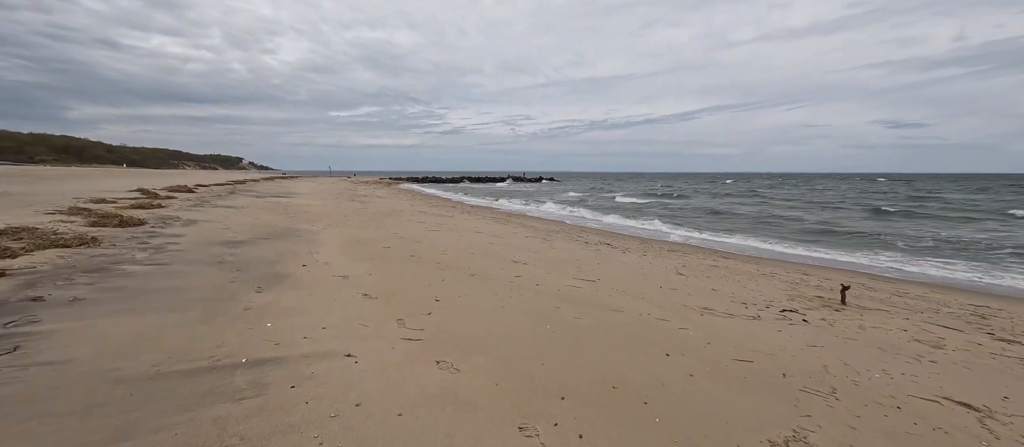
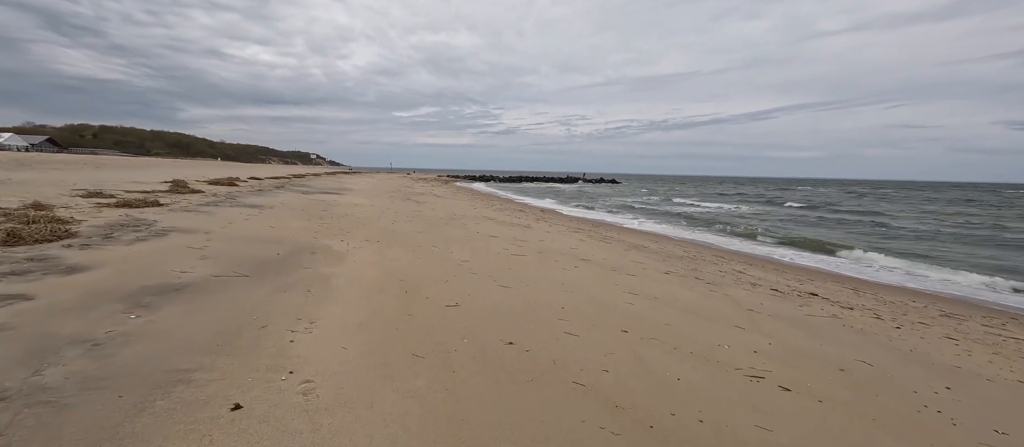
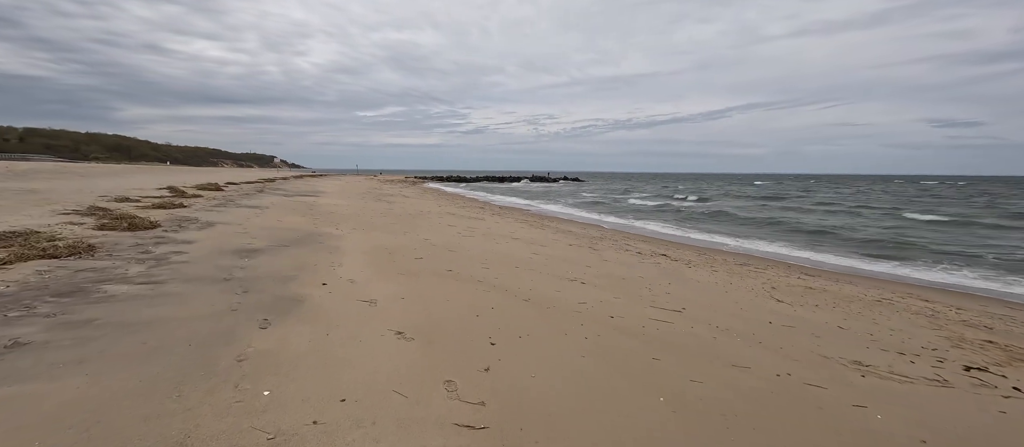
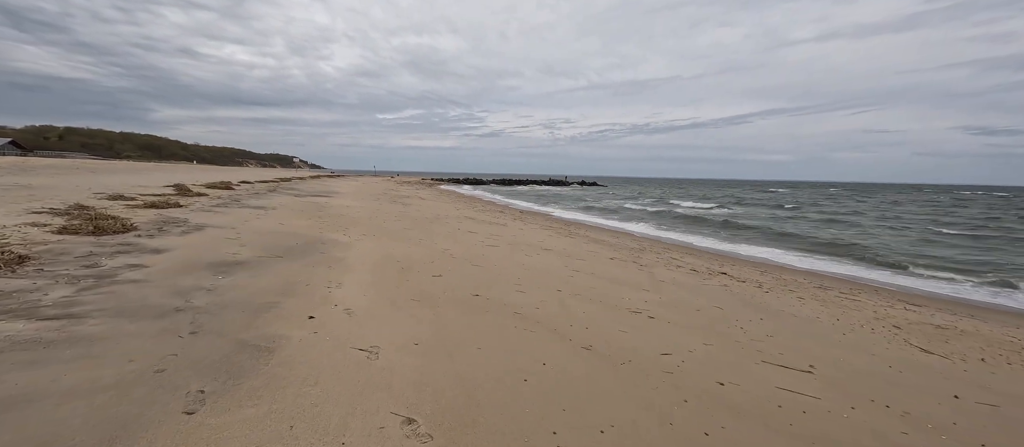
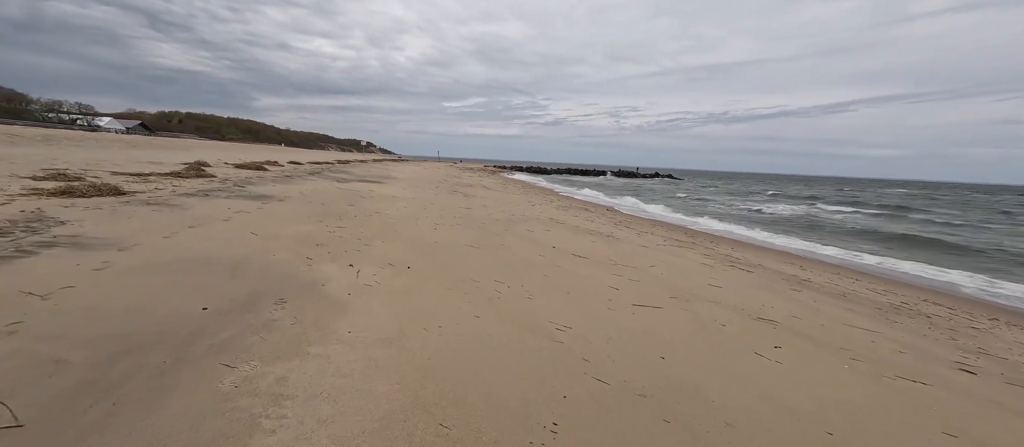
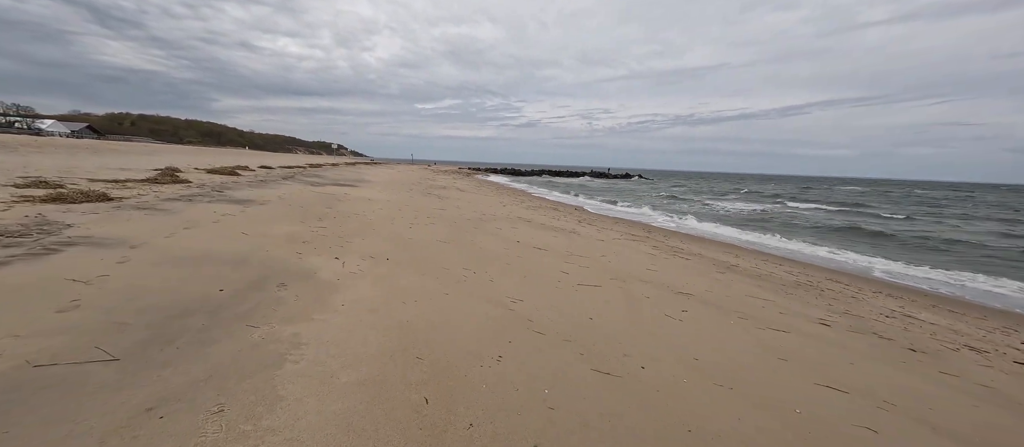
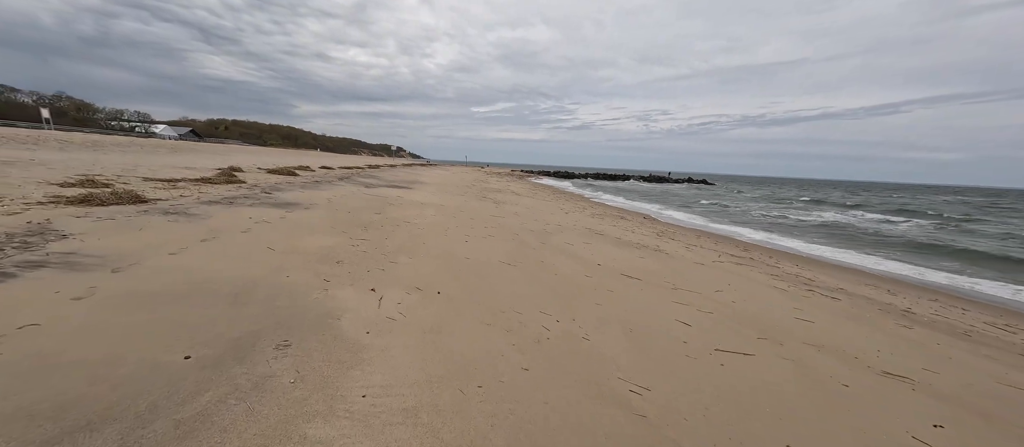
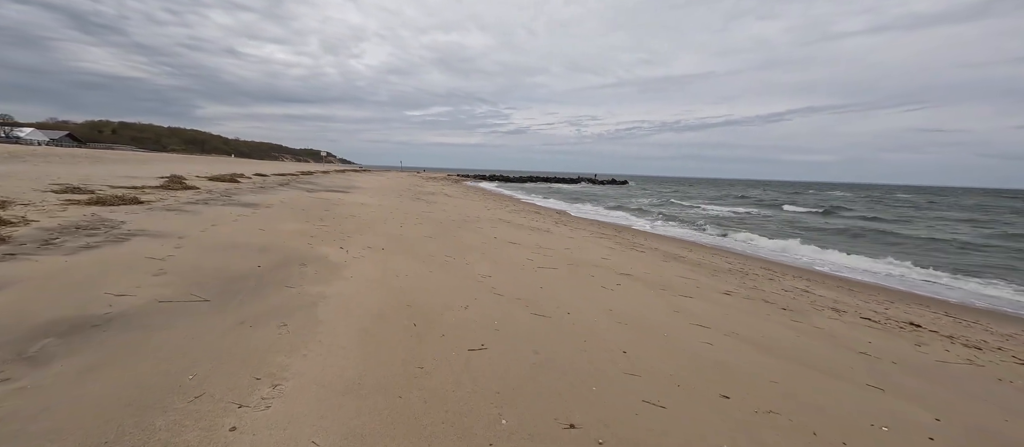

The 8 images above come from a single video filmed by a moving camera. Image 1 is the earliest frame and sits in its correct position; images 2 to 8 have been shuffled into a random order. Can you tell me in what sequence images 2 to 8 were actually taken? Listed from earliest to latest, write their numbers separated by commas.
3, 4, 2, 8, 6, 5, 7
